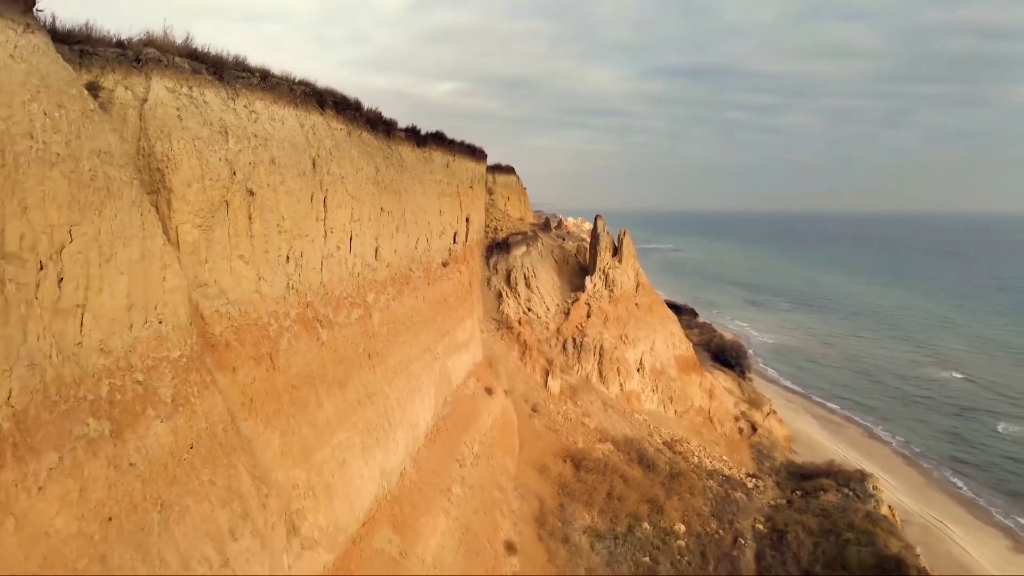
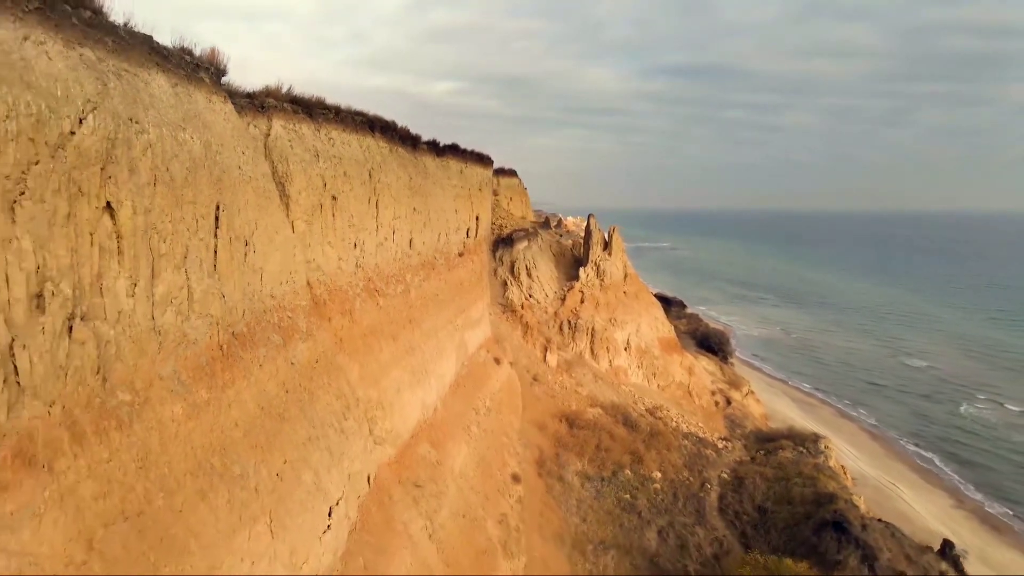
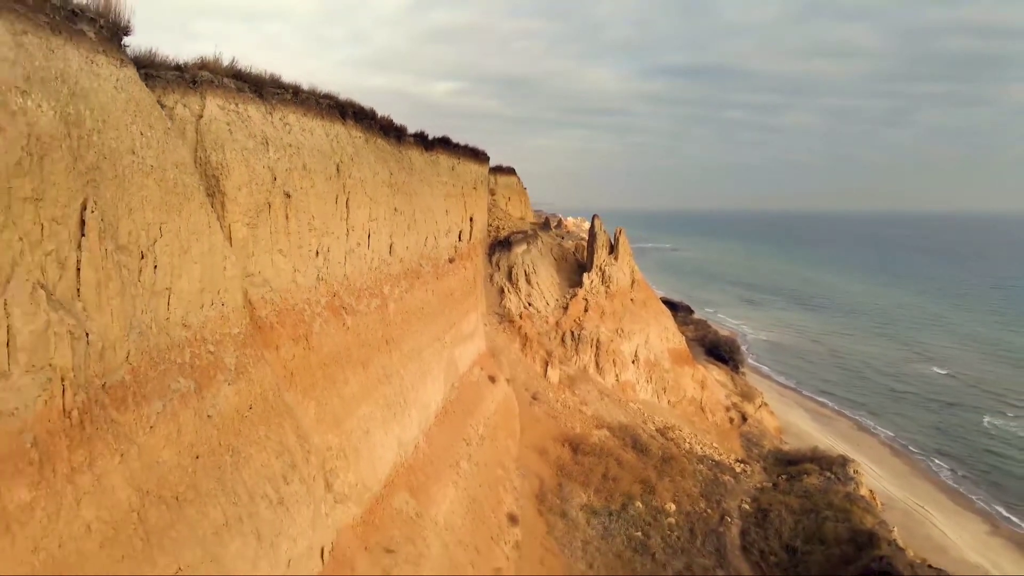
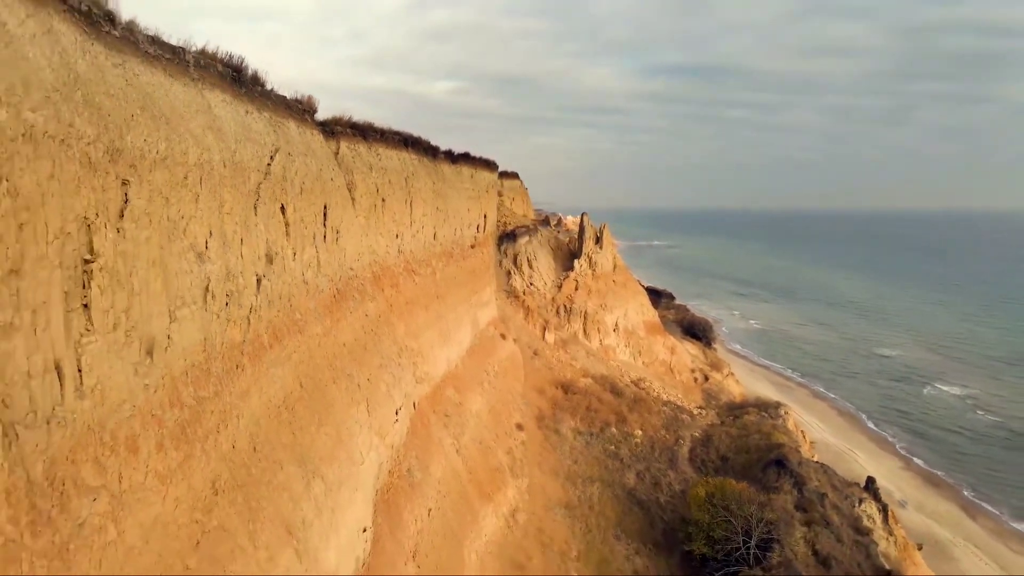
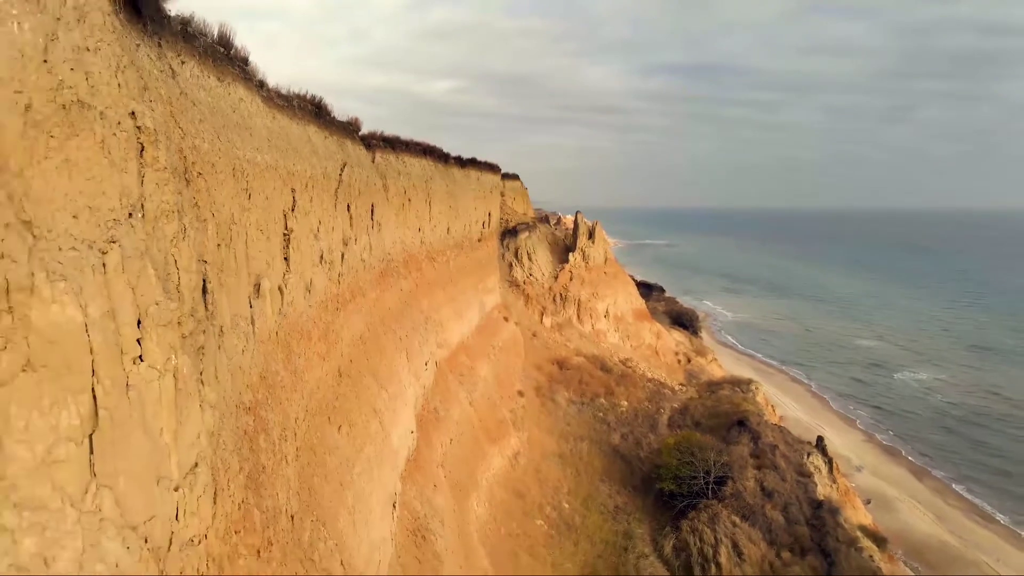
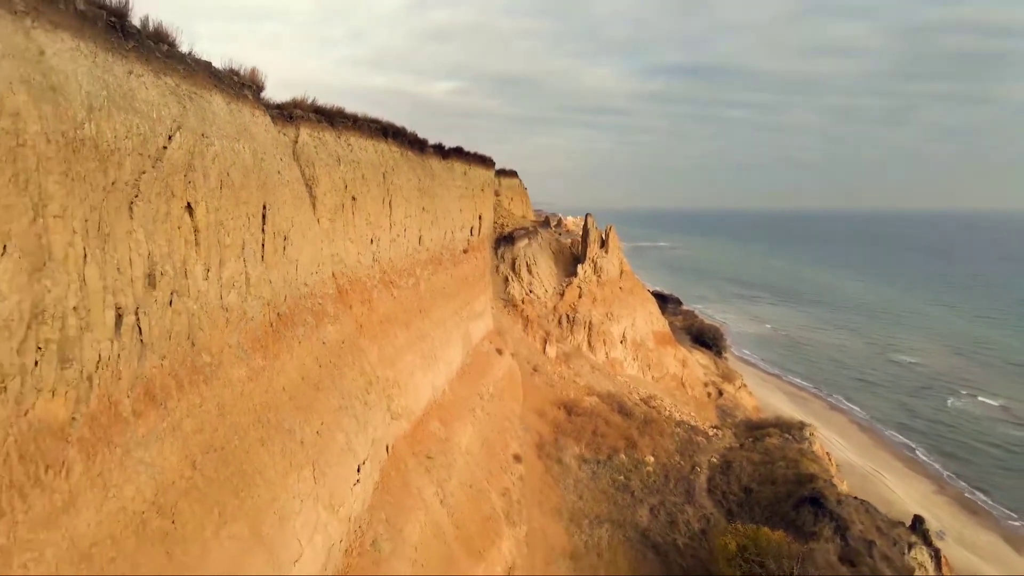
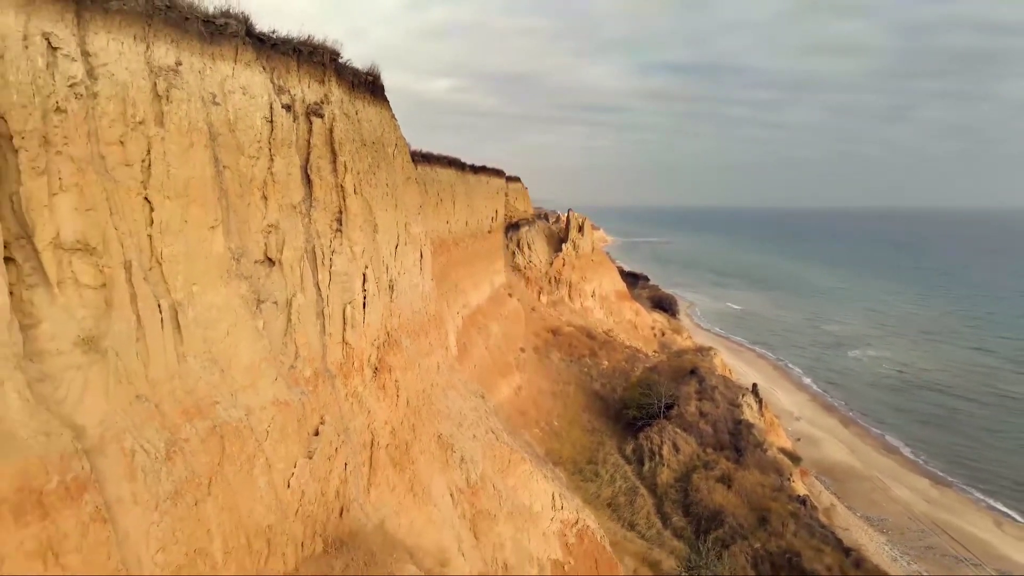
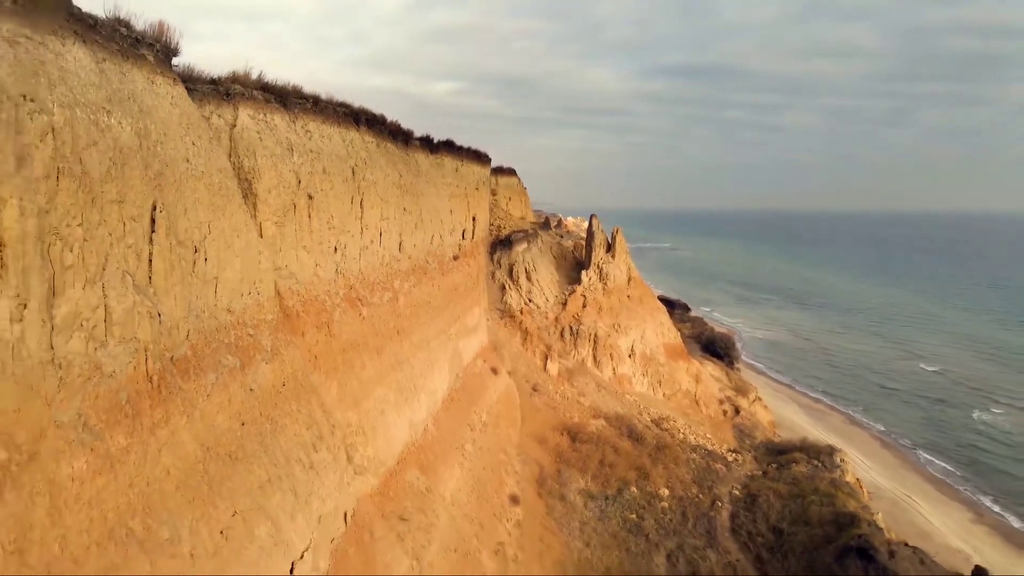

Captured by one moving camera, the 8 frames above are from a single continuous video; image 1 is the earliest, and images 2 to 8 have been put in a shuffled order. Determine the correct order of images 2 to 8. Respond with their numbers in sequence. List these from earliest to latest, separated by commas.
3, 8, 2, 6, 4, 5, 7
